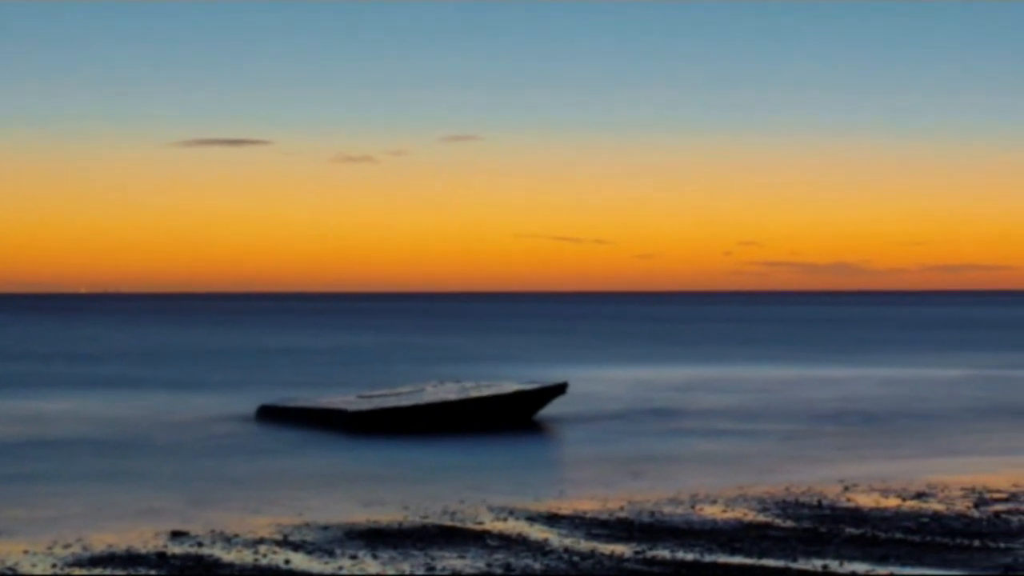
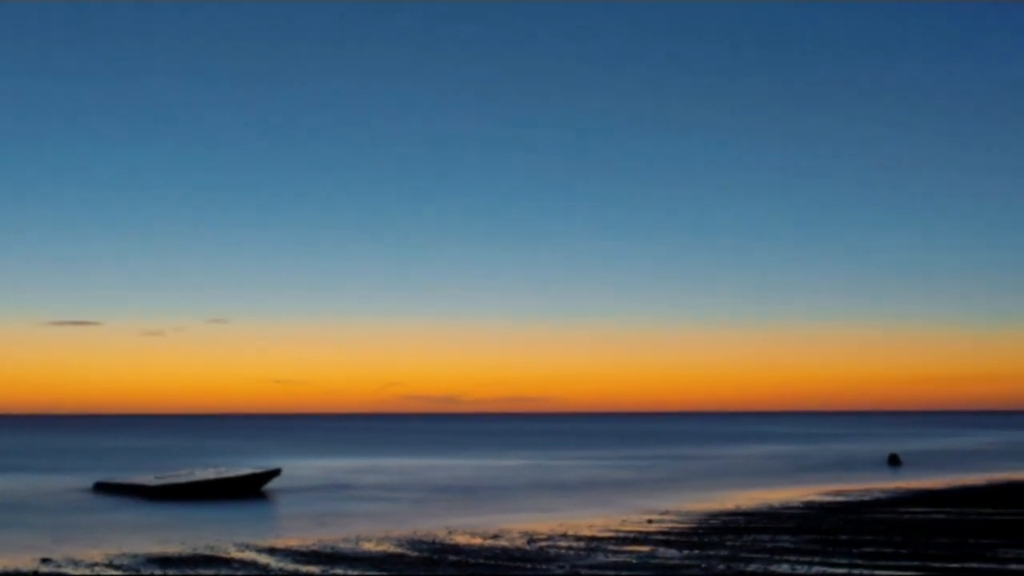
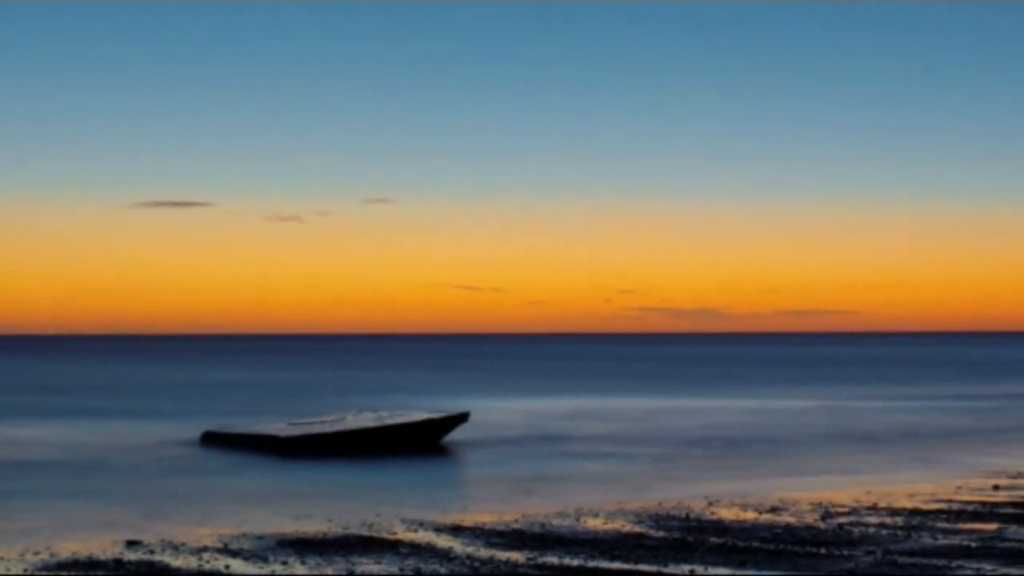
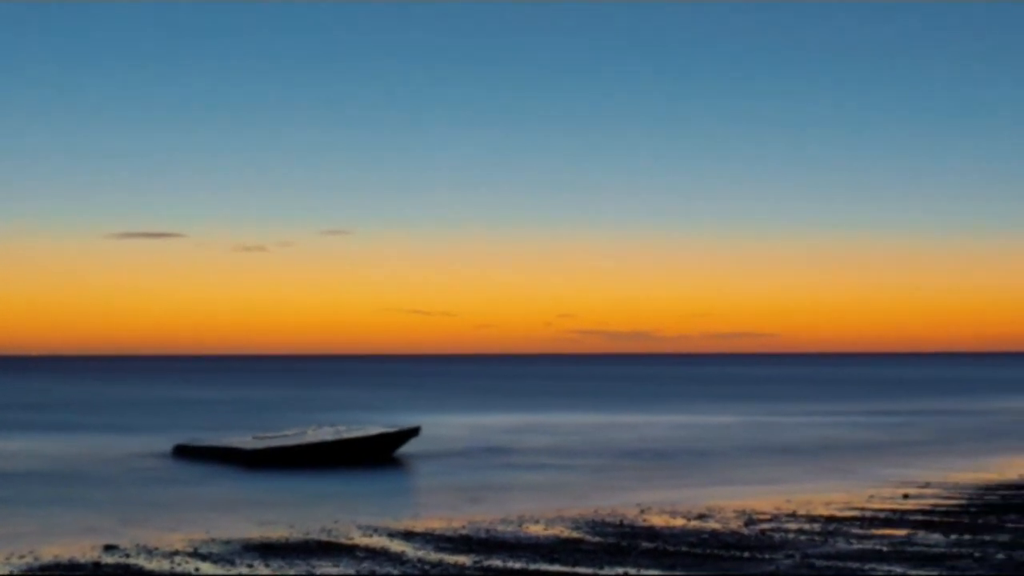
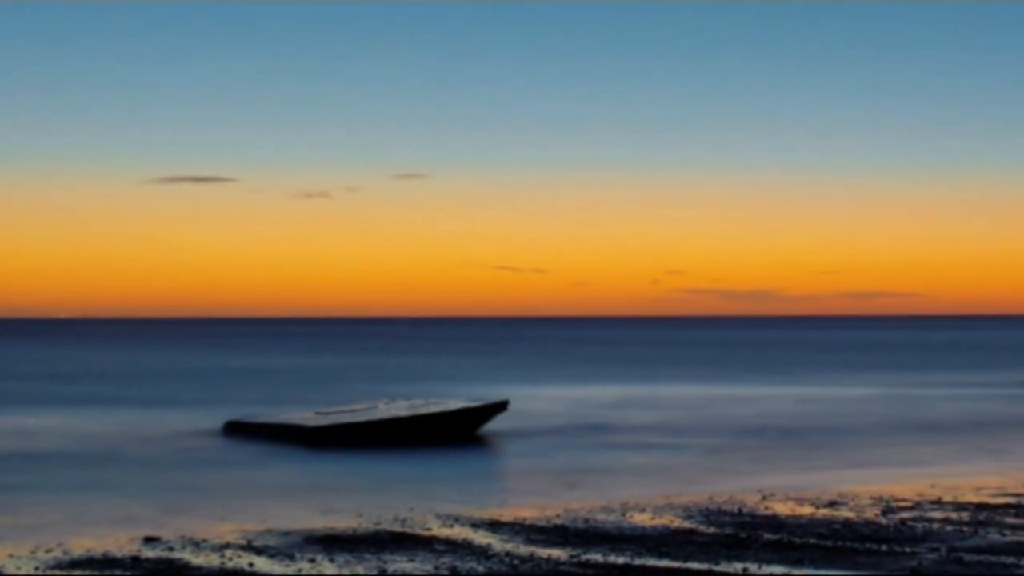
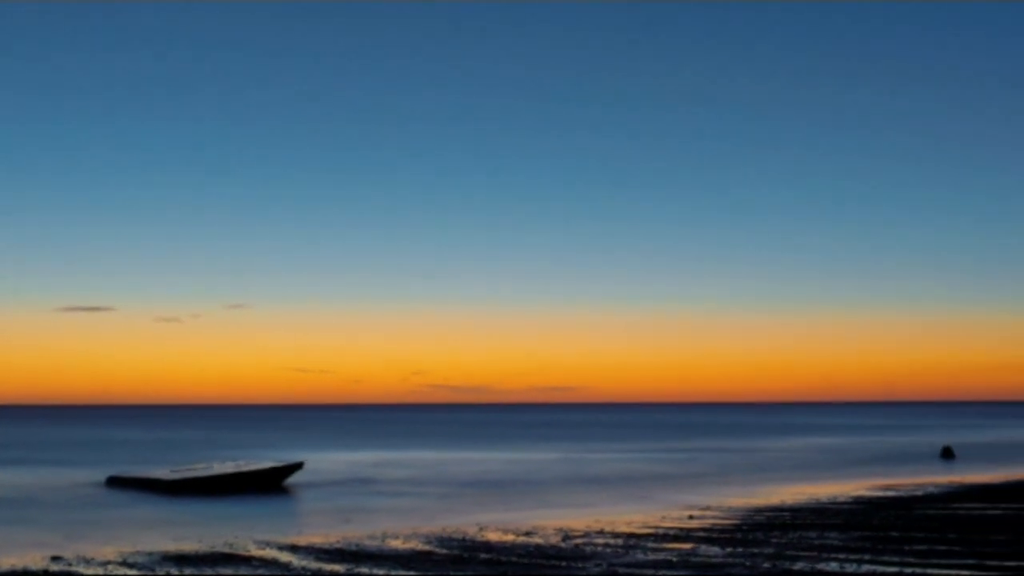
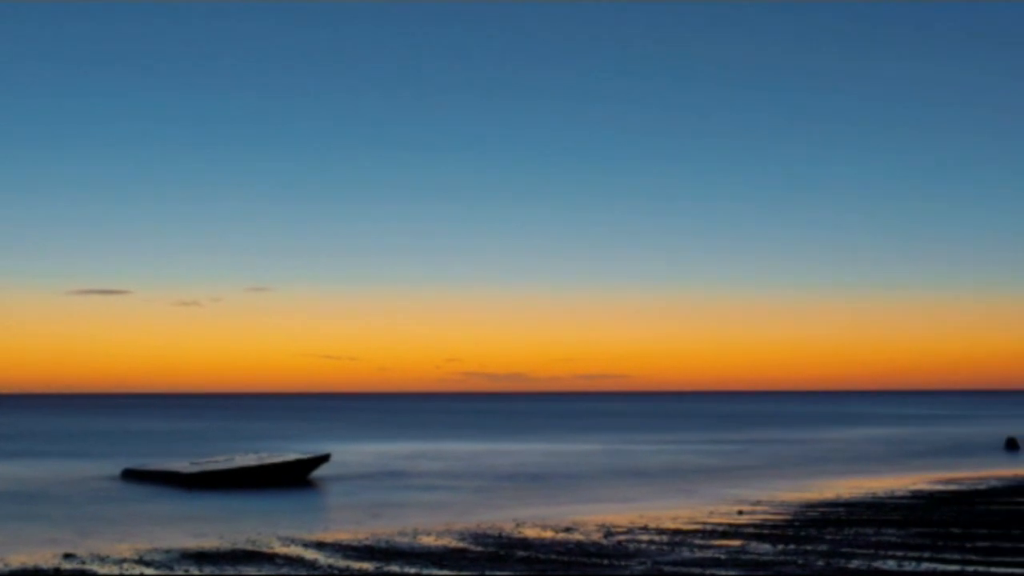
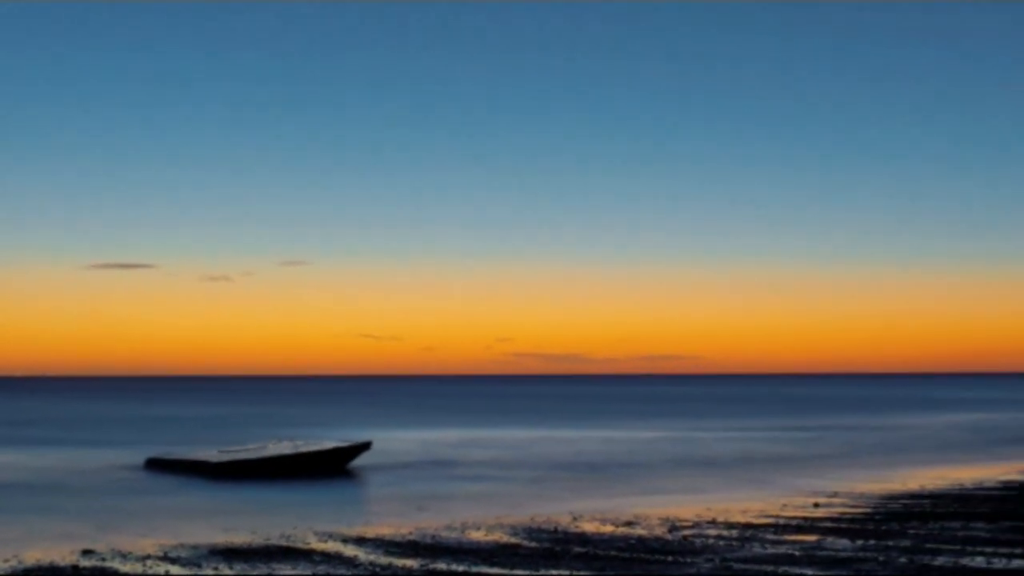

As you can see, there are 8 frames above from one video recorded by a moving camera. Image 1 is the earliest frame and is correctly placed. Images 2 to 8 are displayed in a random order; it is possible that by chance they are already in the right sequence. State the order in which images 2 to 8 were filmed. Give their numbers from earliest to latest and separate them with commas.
5, 3, 4, 8, 7, 6, 2
